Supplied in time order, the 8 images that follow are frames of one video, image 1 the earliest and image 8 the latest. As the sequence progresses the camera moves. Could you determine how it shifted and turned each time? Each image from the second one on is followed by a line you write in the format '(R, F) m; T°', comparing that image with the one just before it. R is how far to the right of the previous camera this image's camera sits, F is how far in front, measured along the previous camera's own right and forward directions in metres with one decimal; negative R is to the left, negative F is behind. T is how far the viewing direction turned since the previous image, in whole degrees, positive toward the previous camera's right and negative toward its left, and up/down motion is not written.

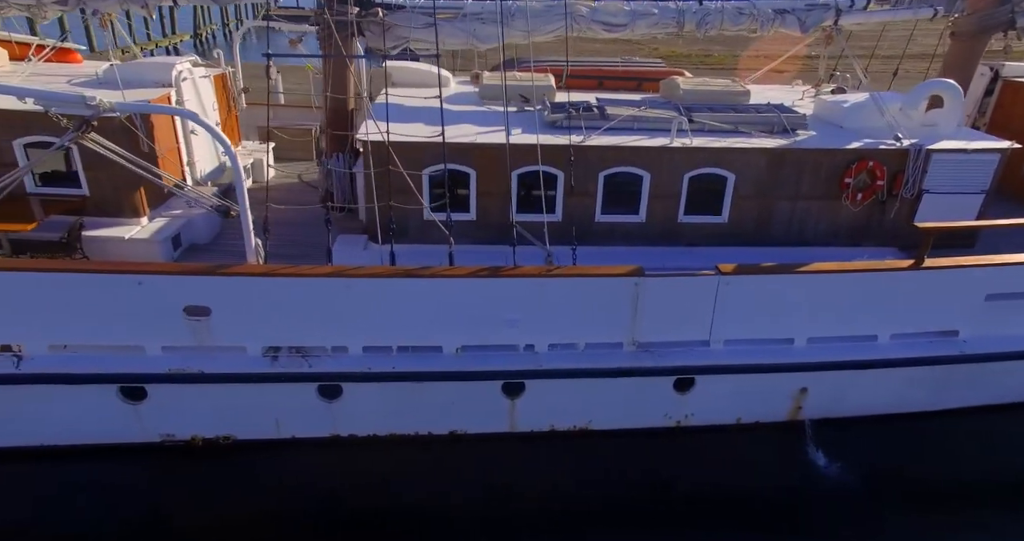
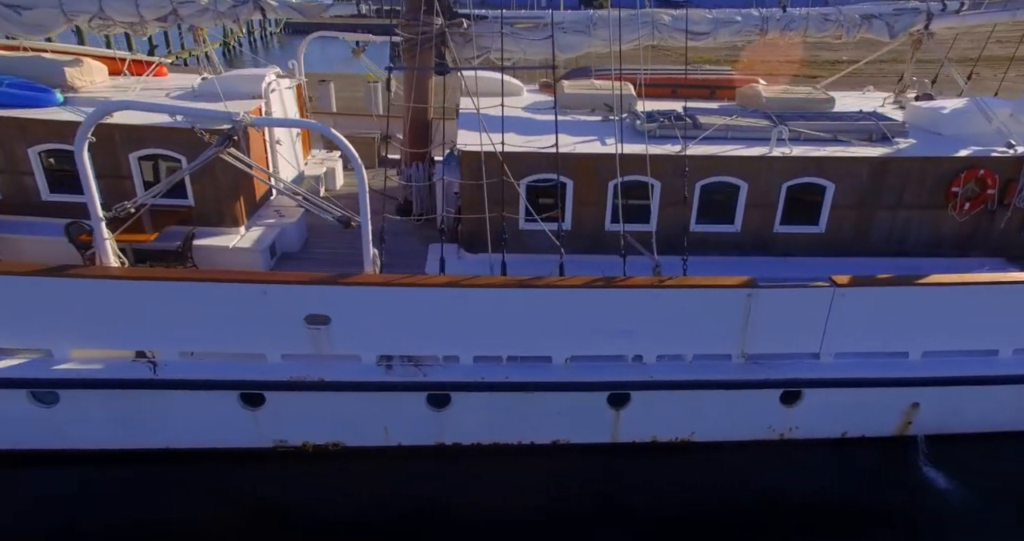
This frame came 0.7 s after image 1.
(-0.6, 0.0) m; -3°
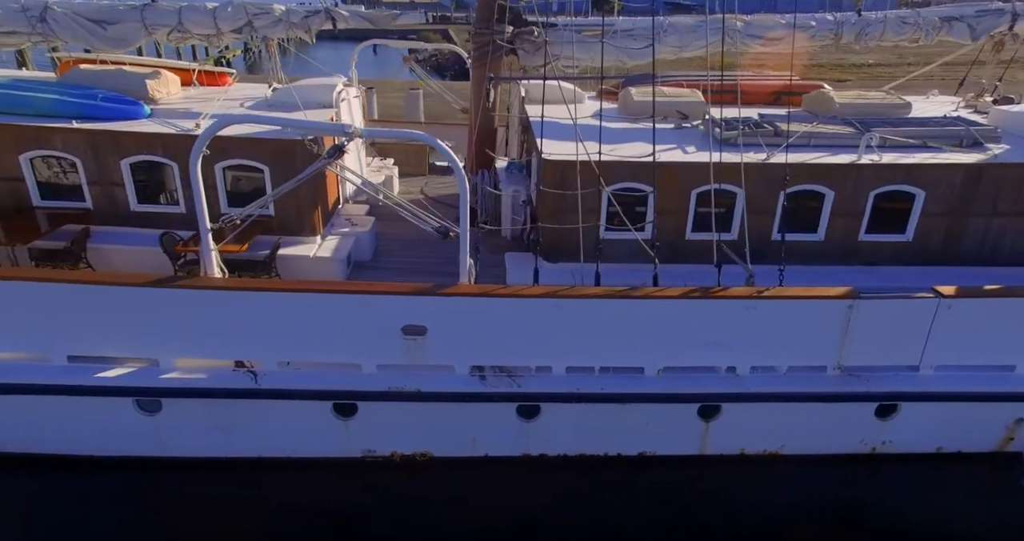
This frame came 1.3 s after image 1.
(-0.5, 0.0) m; -2°
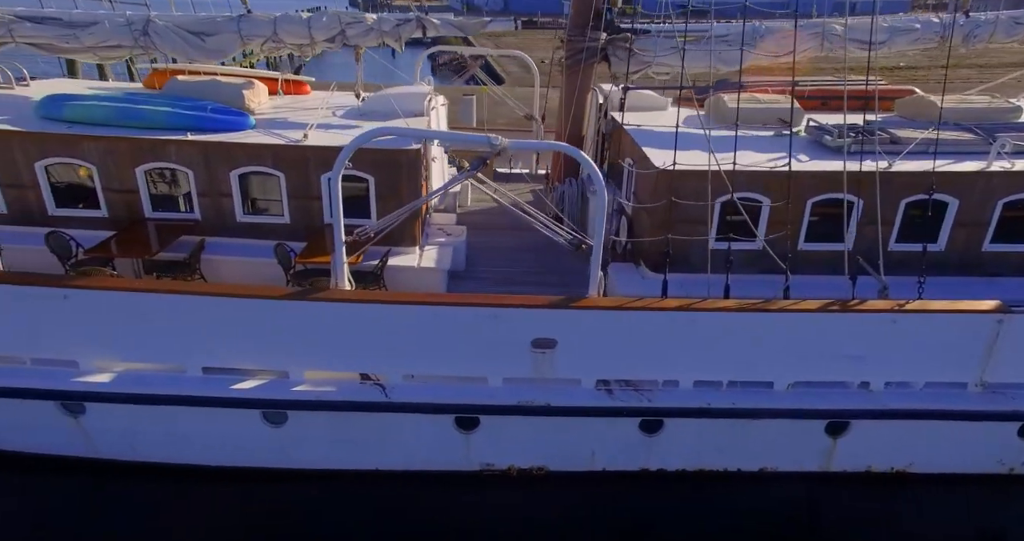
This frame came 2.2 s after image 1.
(-0.8, +0.1) m; -2°
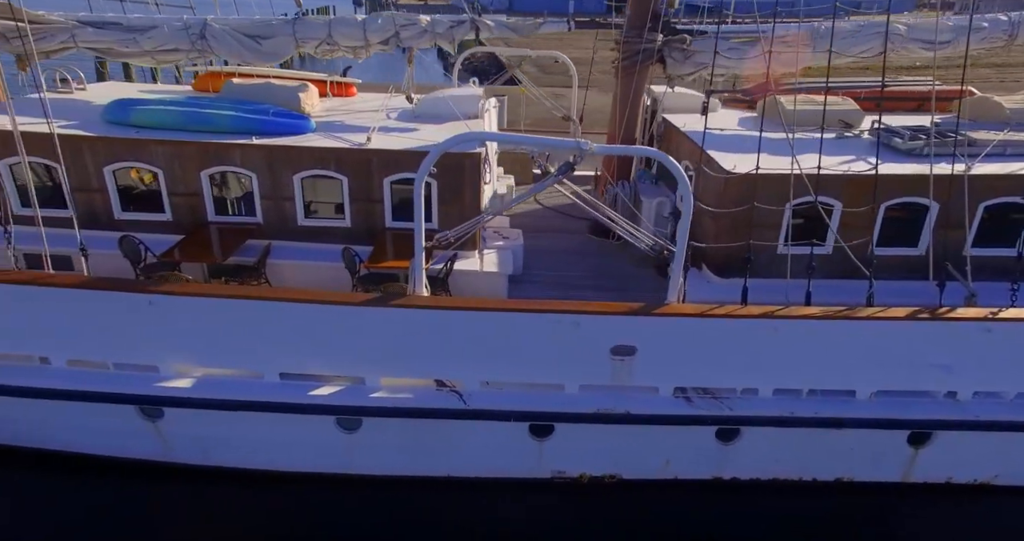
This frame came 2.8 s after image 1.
(-0.5, +0.1) m; -1°
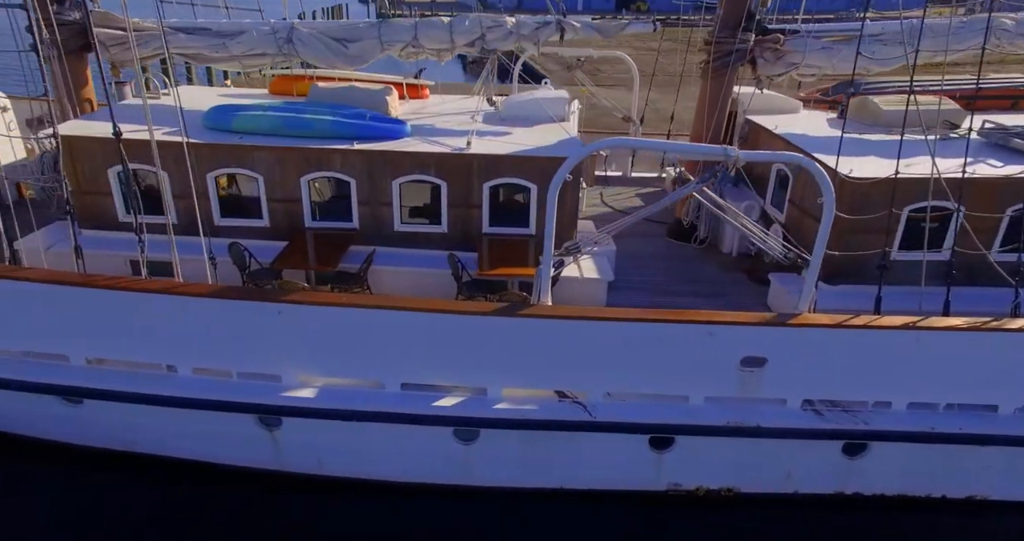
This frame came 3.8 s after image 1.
(-0.7, +0.1) m; -2°
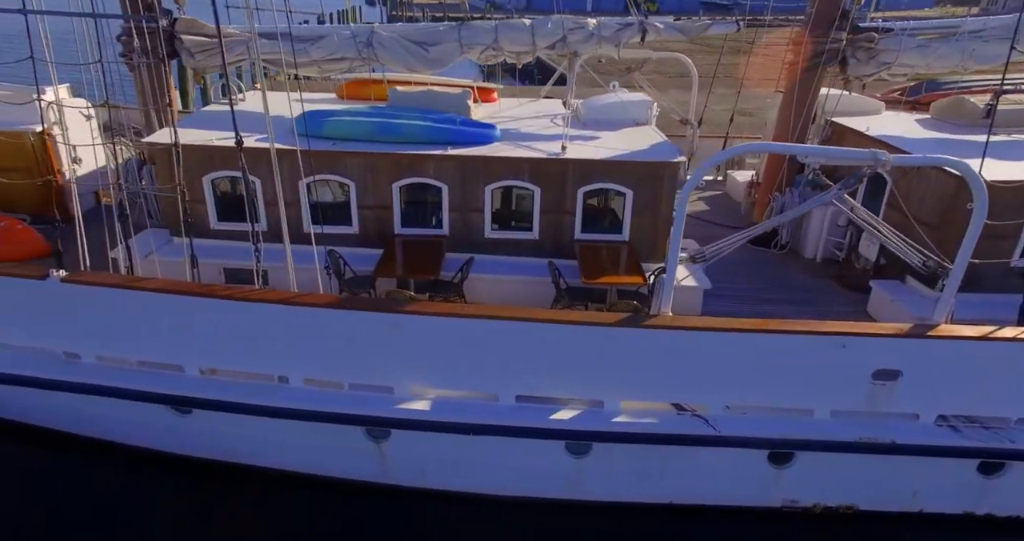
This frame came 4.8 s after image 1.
(-0.7, +0.1) m; -2°
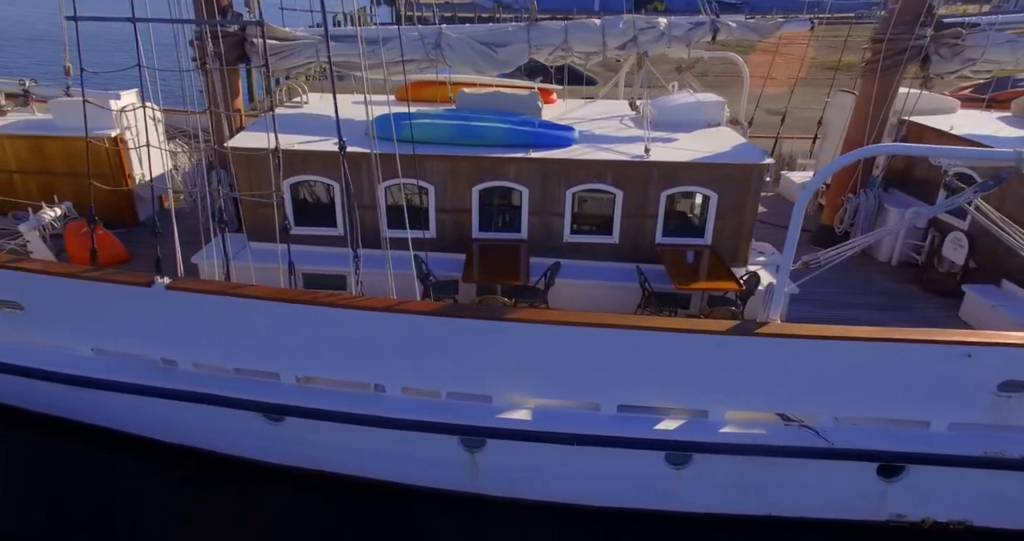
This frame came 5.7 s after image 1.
(-0.6, +0.1) m; -2°
